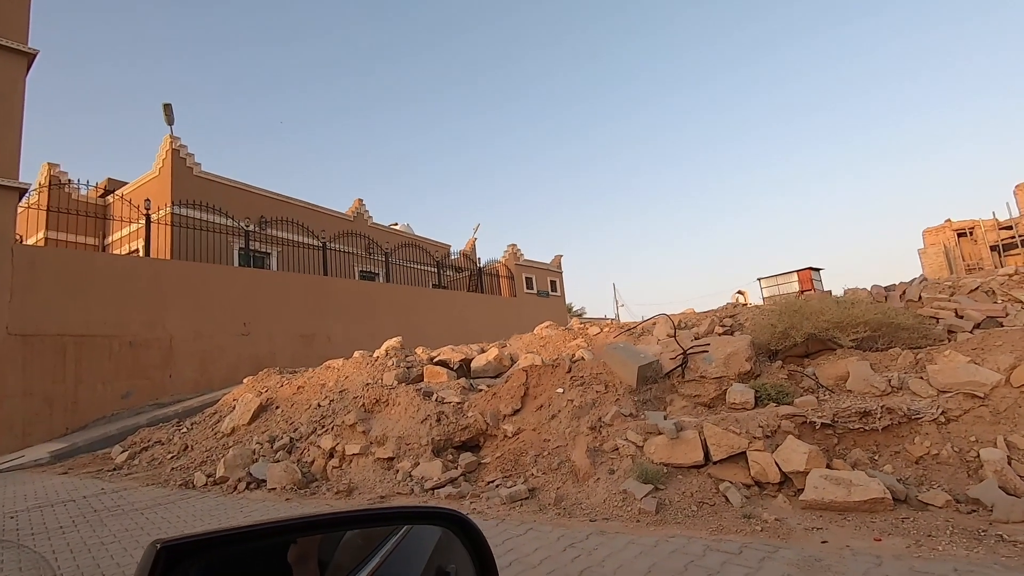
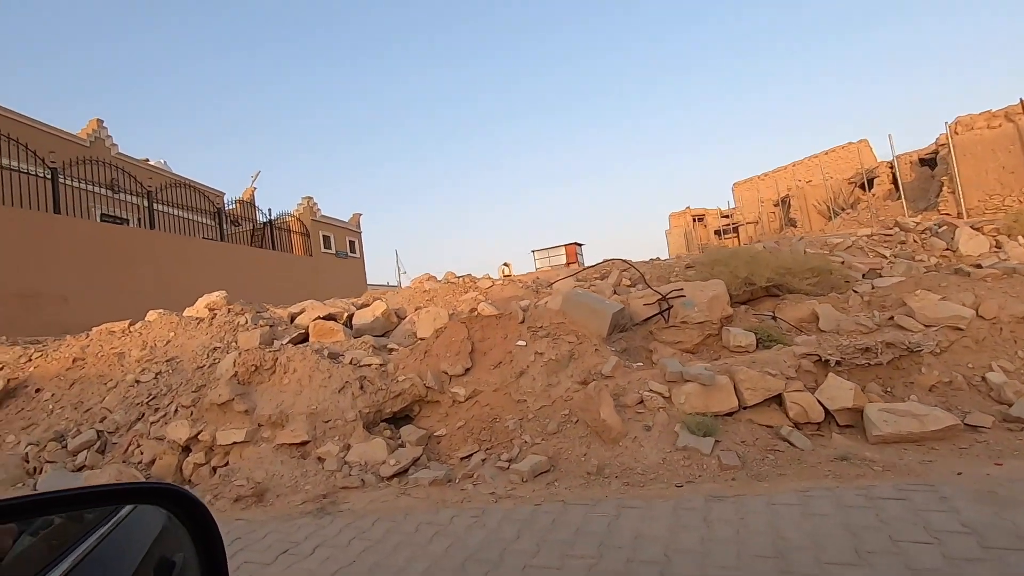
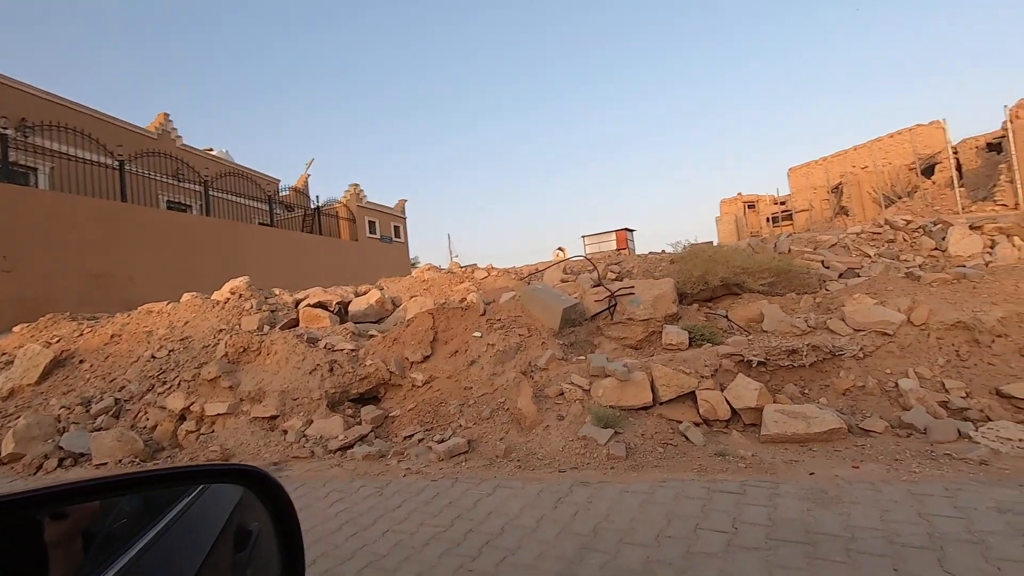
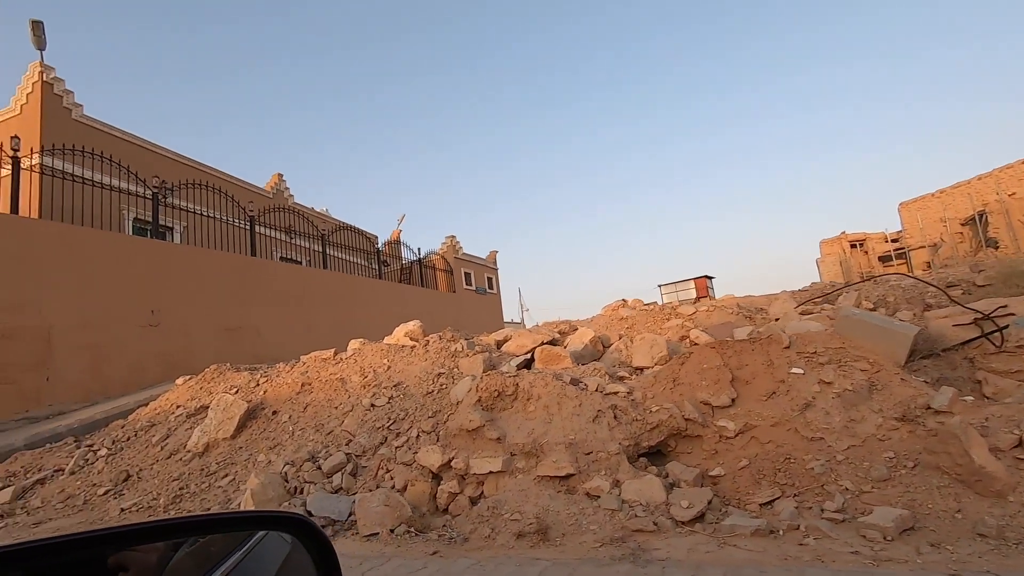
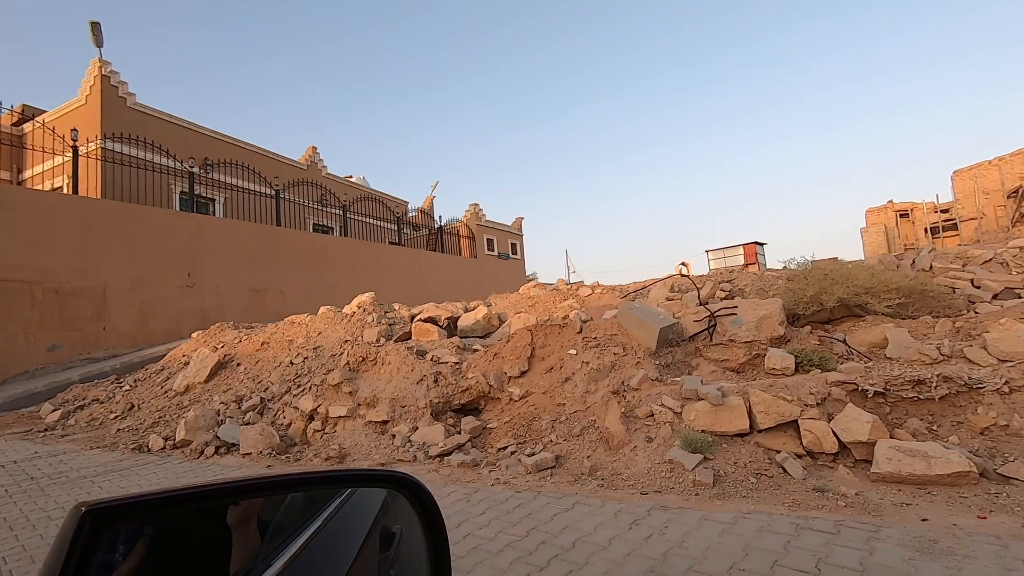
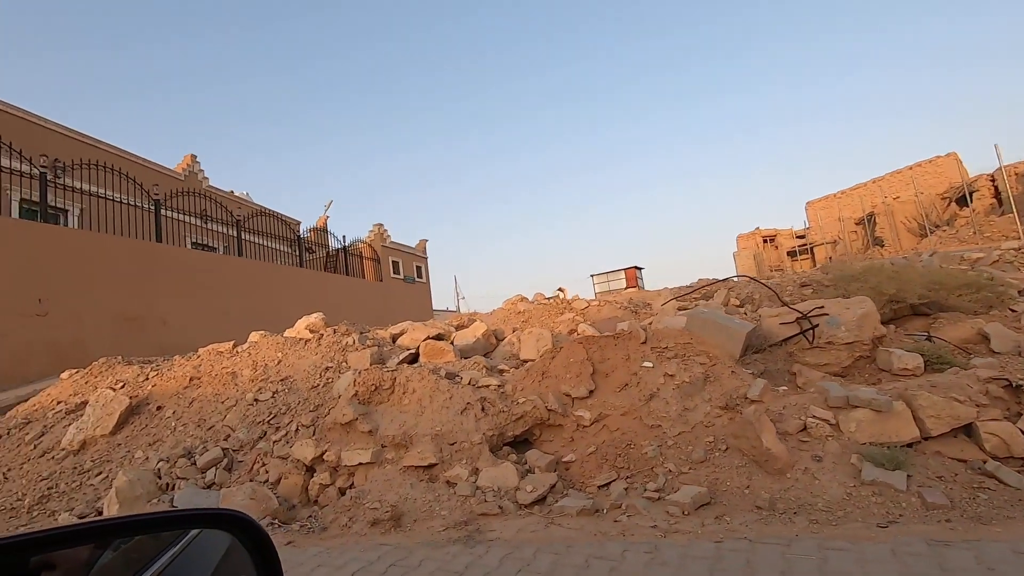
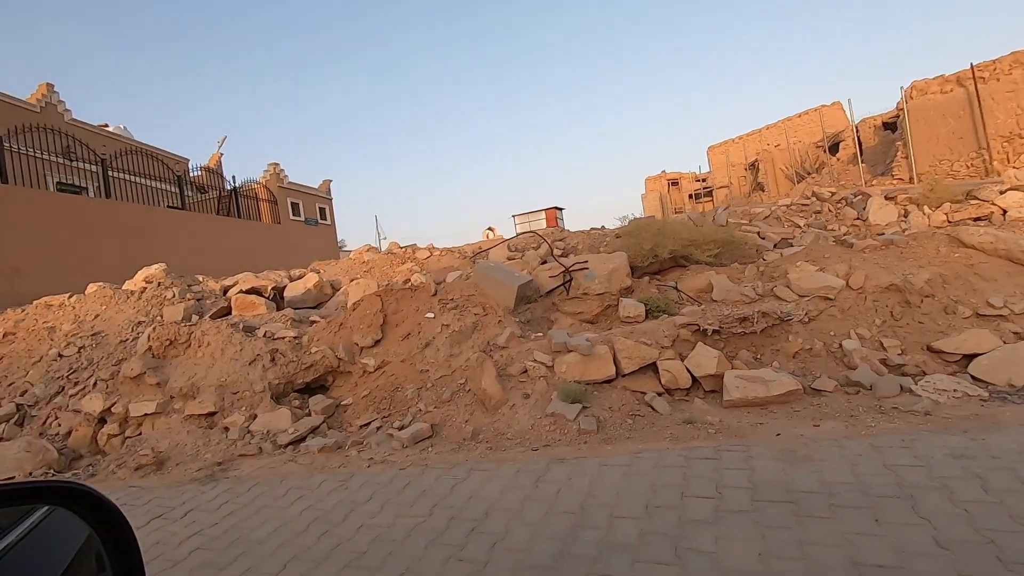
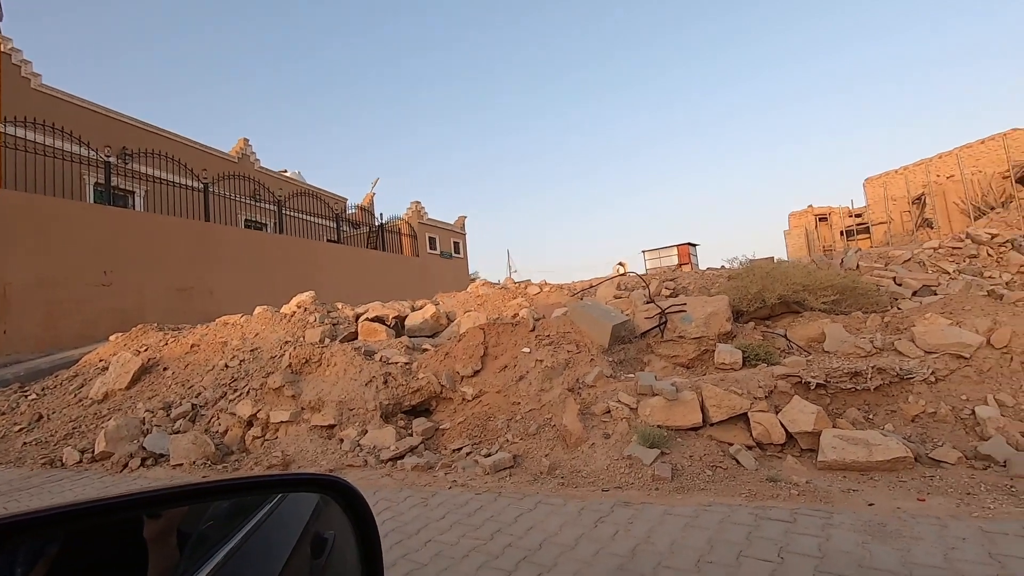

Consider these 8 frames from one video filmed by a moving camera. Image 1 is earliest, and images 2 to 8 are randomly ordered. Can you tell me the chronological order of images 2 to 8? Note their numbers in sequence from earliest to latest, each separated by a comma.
5, 8, 3, 7, 2, 6, 4
